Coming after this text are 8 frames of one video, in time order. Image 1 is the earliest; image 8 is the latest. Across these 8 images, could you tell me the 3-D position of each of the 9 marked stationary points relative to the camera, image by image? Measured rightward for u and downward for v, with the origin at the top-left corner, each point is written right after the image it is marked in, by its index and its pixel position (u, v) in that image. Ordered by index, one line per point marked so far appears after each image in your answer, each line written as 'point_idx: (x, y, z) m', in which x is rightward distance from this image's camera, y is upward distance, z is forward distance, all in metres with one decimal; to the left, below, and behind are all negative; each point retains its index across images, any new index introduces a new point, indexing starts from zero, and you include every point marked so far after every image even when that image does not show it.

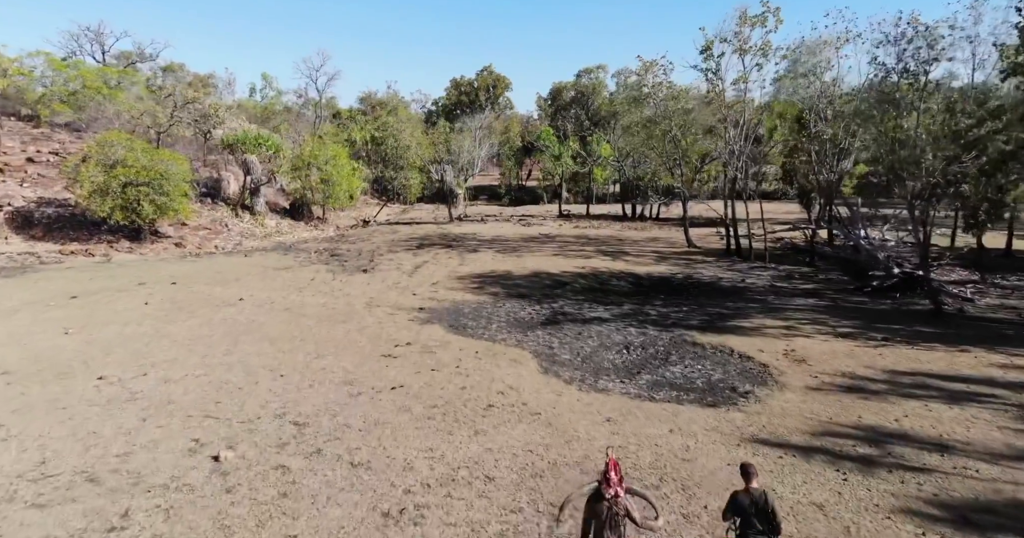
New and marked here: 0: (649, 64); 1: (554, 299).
0: (+3.3, +4.9, +16.6) m
1: (+0.7, -0.5, +12.1) m
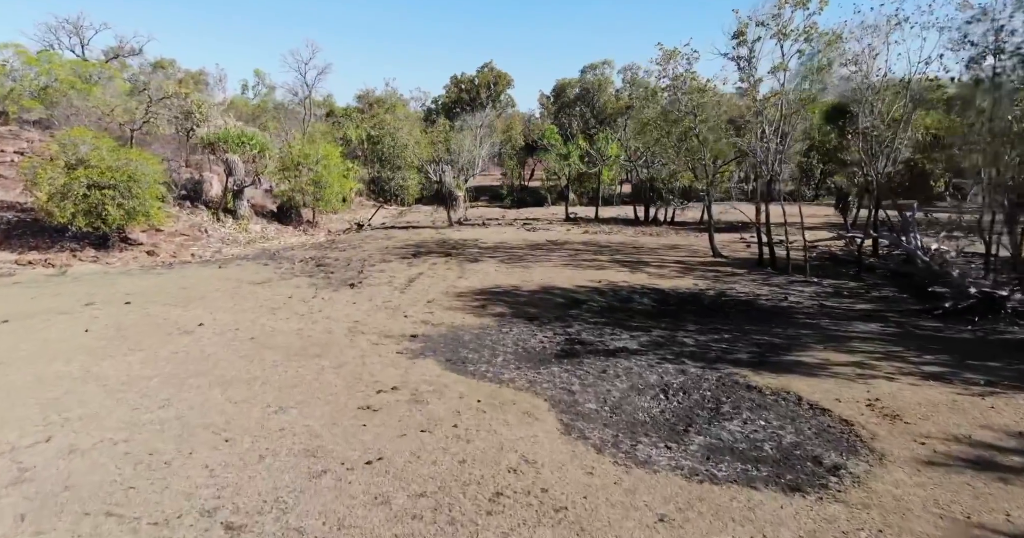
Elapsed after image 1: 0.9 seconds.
0: (+3.4, +4.6, +14.9) m
1: (+0.8, -0.8, +10.4) m
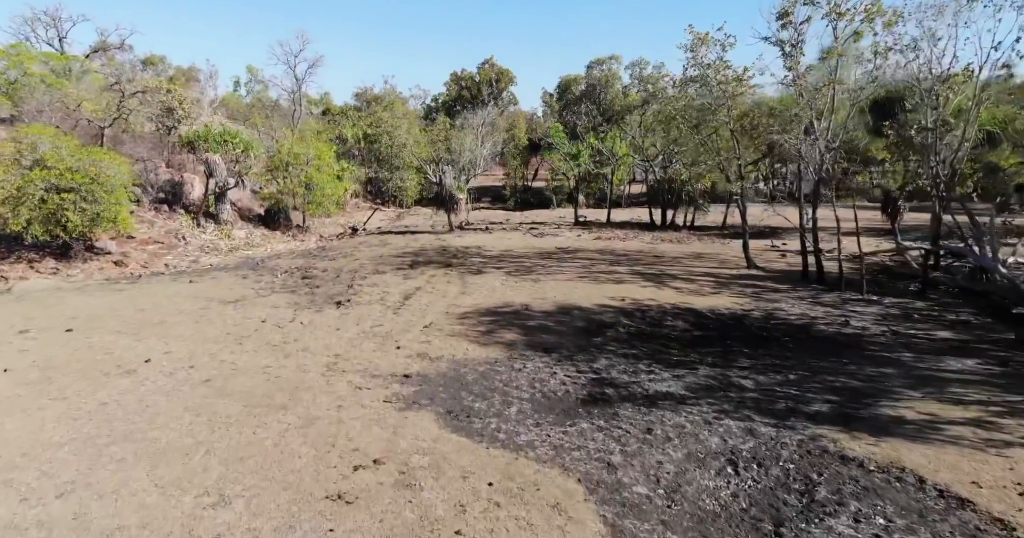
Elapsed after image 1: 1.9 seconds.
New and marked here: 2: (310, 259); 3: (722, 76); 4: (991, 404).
0: (+3.6, +4.3, +13.1) m
1: (+1.0, -1.0, +8.6) m
2: (-5.2, +0.2, +18.1) m
3: (+4.0, +3.7, +13.3) m
4: (+4.5, -1.3, +6.6) m
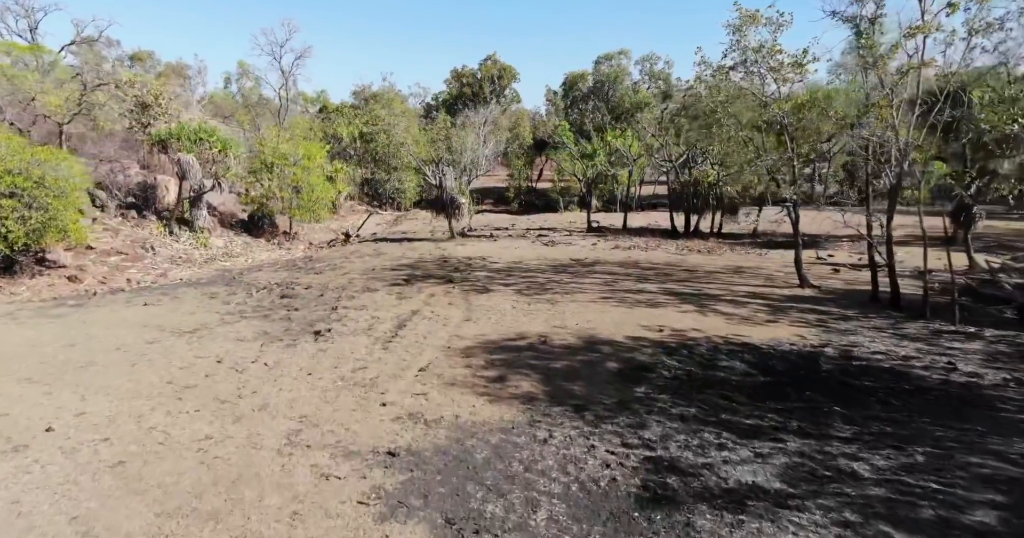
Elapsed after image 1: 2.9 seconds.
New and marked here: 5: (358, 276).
0: (+3.8, +4.0, +11.1) m
1: (+1.2, -1.4, +6.6) m
2: (-5.0, -0.1, +16.0) m
3: (+4.2, +3.3, +11.2) m
4: (+4.7, -1.6, +4.6) m
5: (-3.3, -0.1, +14.9) m
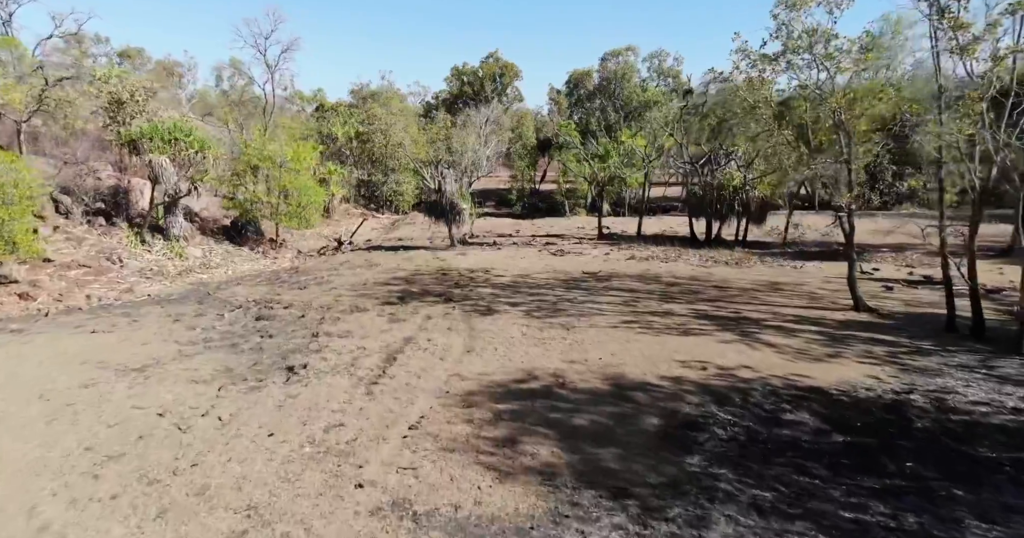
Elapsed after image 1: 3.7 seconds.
0: (+3.9, +3.7, +9.4) m
1: (+1.3, -1.7, +5.0) m
2: (-4.9, -0.4, +14.4) m
3: (+4.3, +3.1, +9.6) m
4: (+4.8, -1.9, +3.0) m
5: (-3.2, -0.4, +13.3) m
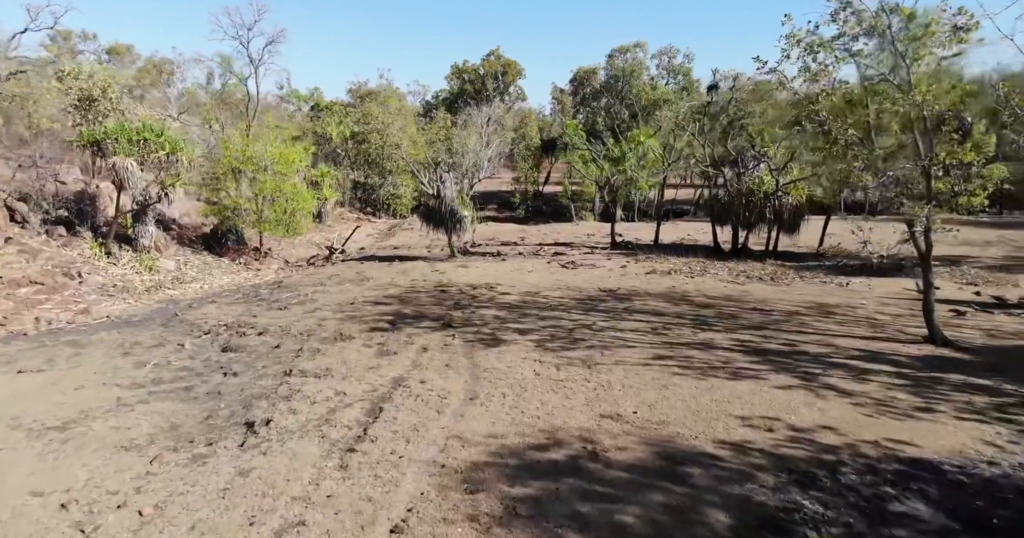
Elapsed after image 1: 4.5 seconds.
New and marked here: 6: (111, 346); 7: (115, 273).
0: (+4.0, +3.4, +7.8) m
1: (+1.5, -2.0, +3.3) m
2: (-4.8, -0.7, +12.8) m
3: (+4.4, +2.7, +8.0) m
4: (+5.0, -2.2, +1.3) m
5: (-3.0, -0.7, +11.7) m
6: (-5.6, -1.1, +9.7) m
7: (-8.0, -0.1, +14.0) m
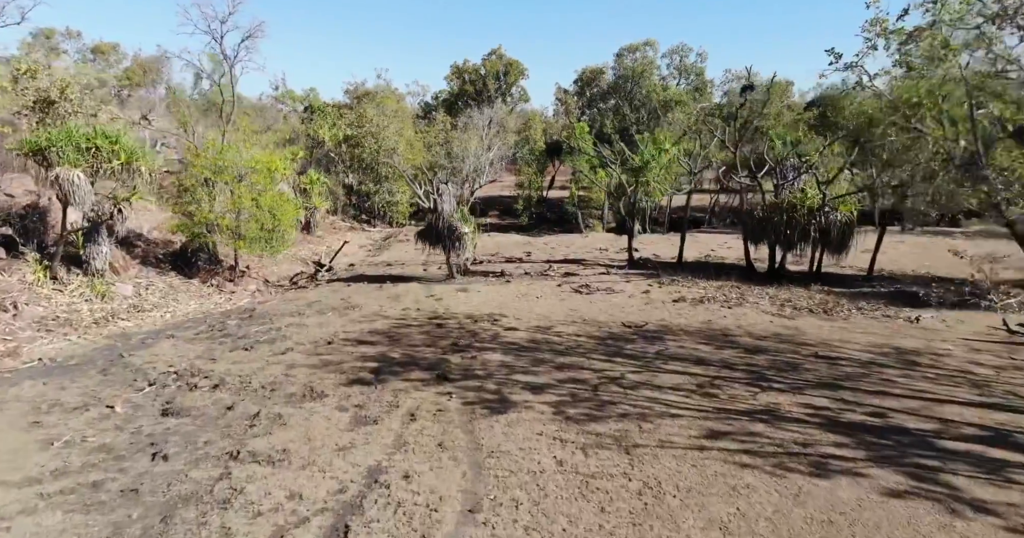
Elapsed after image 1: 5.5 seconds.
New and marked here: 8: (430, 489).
0: (+4.1, +2.9, +5.9) m
1: (+1.6, -2.4, +1.4) m
2: (-4.6, -1.2, +10.9) m
3: (+4.6, +2.3, +6.0) m
4: (+5.1, -2.6, -0.6) m
5: (-2.9, -1.2, +9.7) m
6: (-5.5, -1.6, +7.8) m
7: (-7.9, -0.5, +12.1) m
8: (-0.7, -1.8, +5.6) m
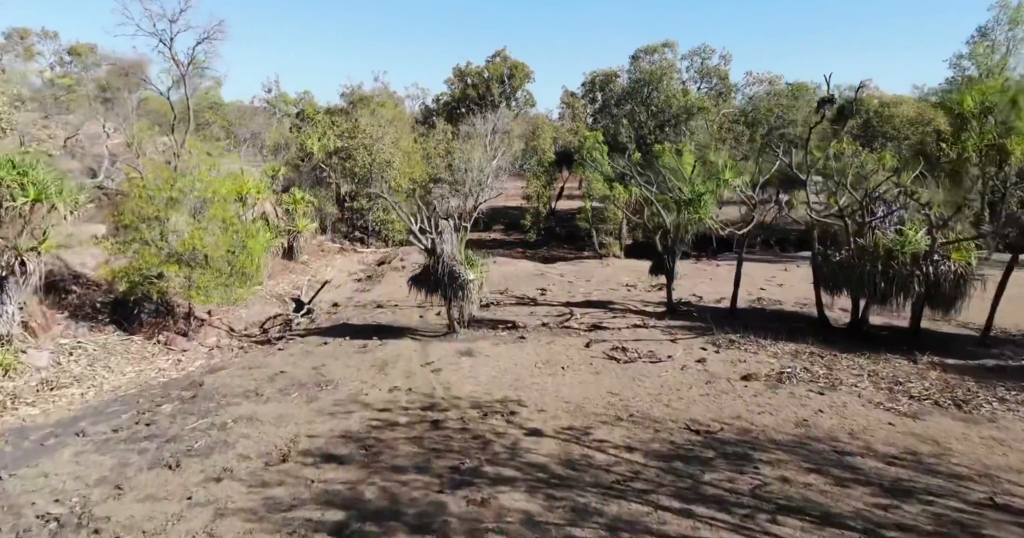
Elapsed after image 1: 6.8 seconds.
0: (+4.4, +2.0, +3.0) m
1: (+1.8, -3.4, -1.5) m
2: (-4.4, -2.1, +8.0) m
3: (+4.8, +1.3, +3.1) m
4: (+5.3, -3.6, -3.5) m
5: (-2.6, -2.2, +6.8) m
6: (-5.2, -2.5, +4.9) m
7: (-7.6, -1.5, +9.2) m
8: (-0.4, -2.7, +2.7) m
